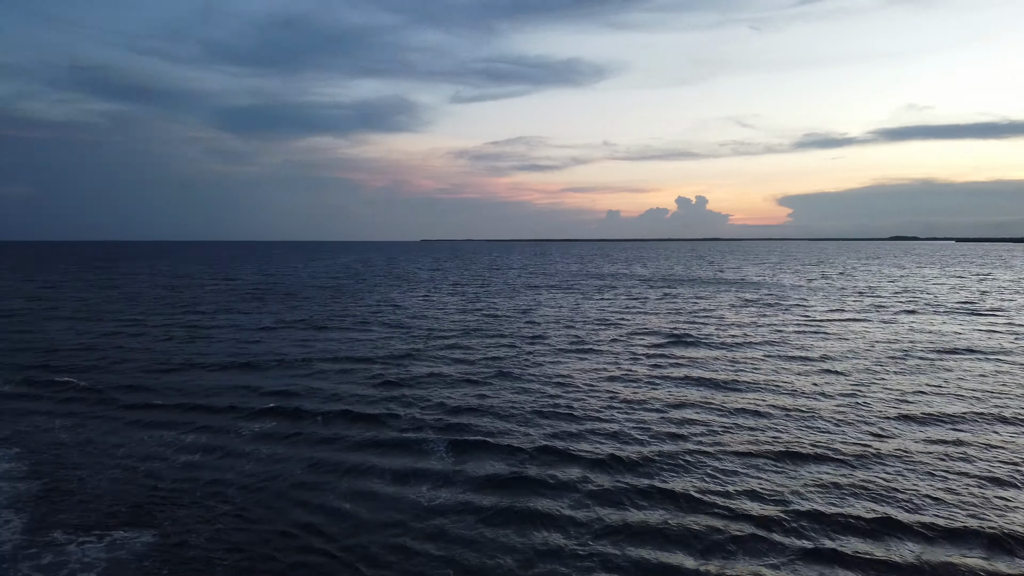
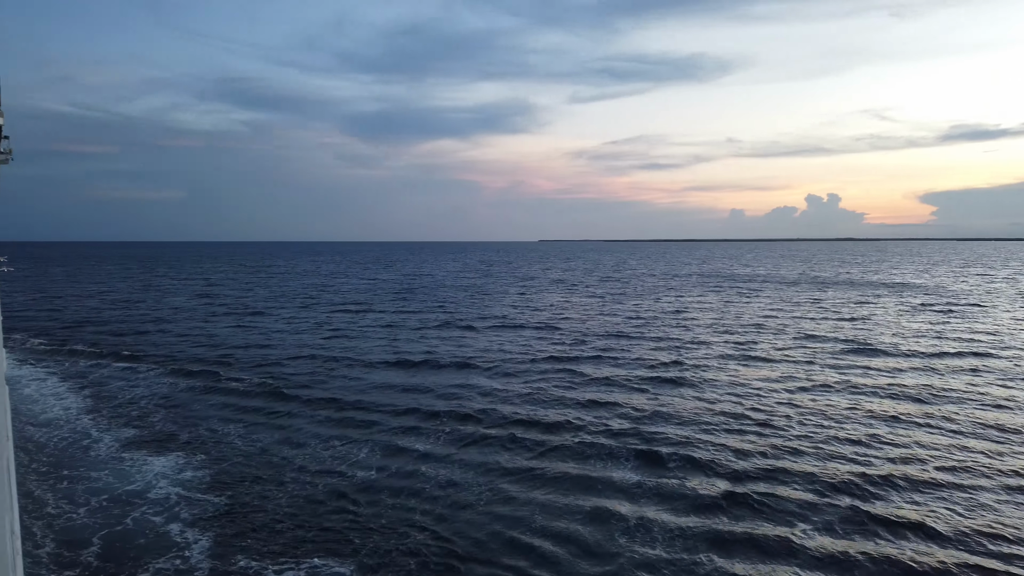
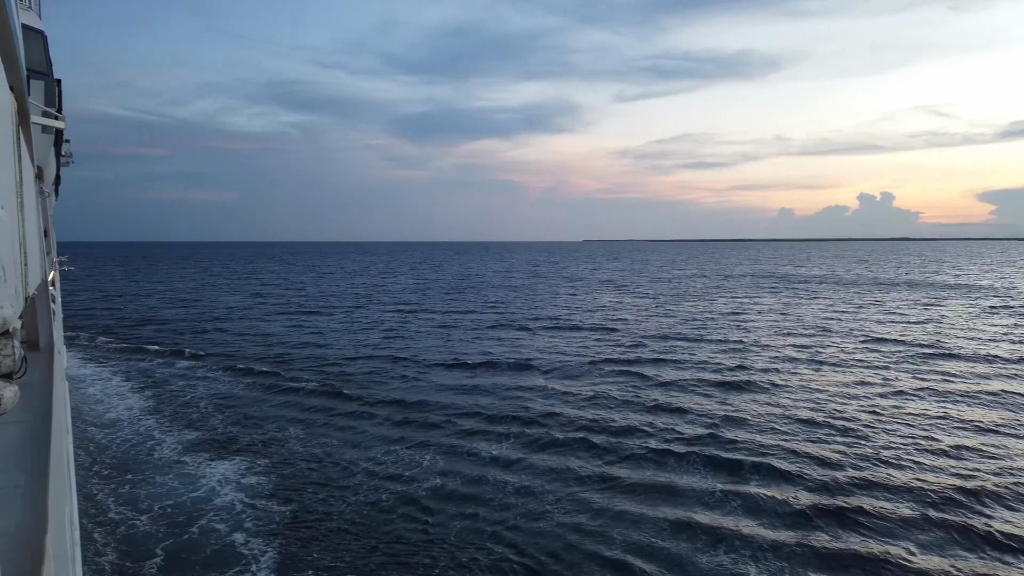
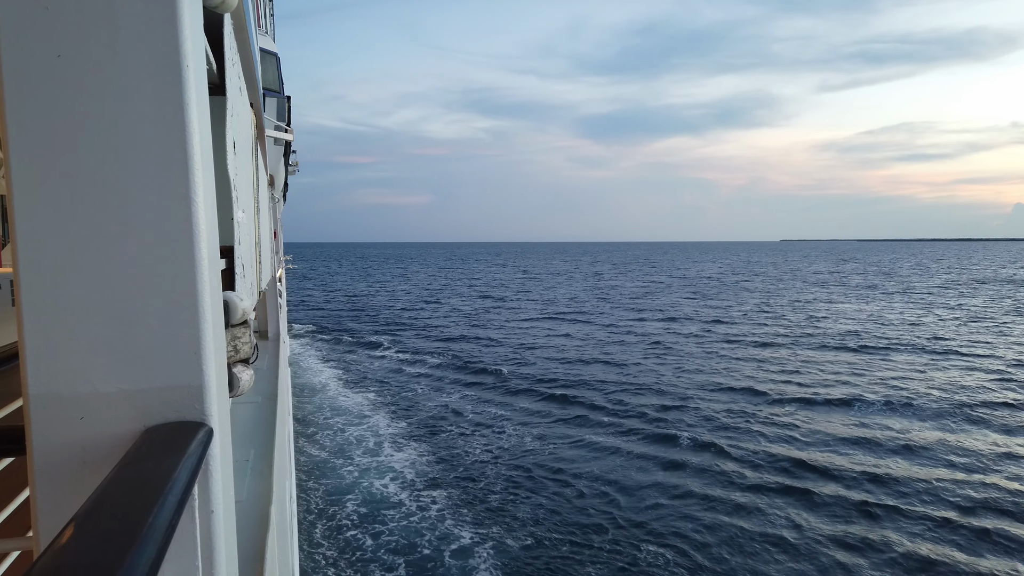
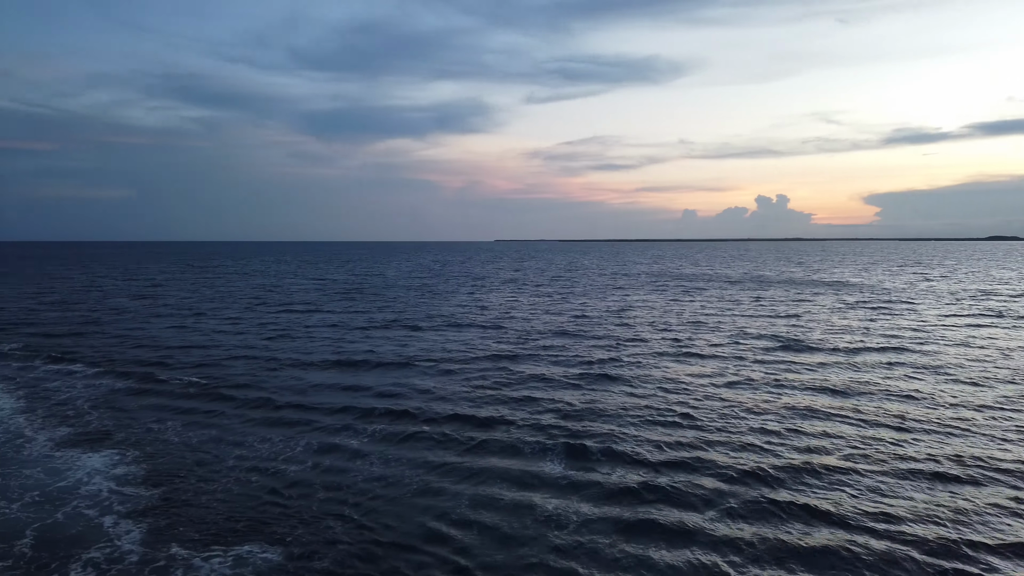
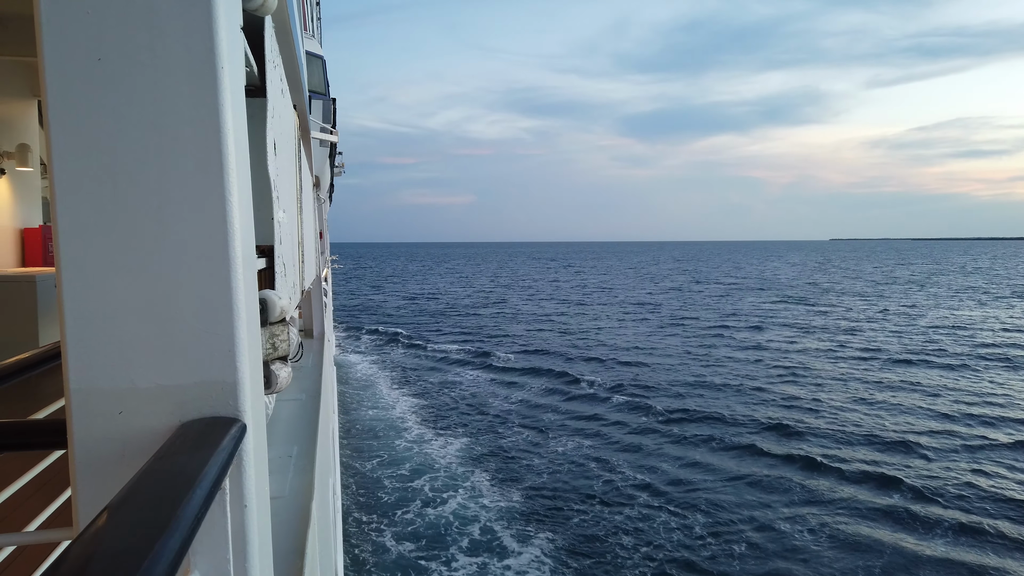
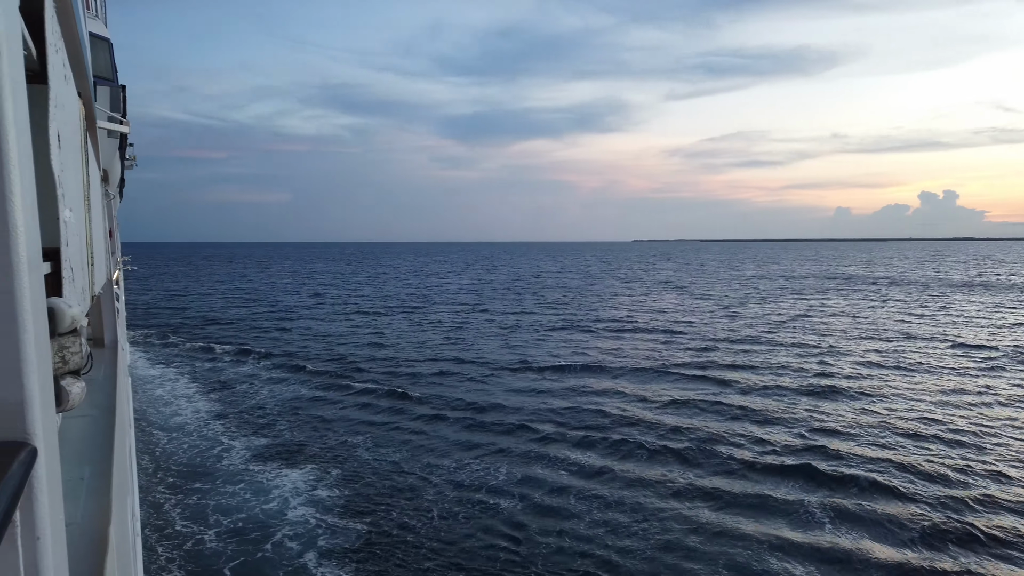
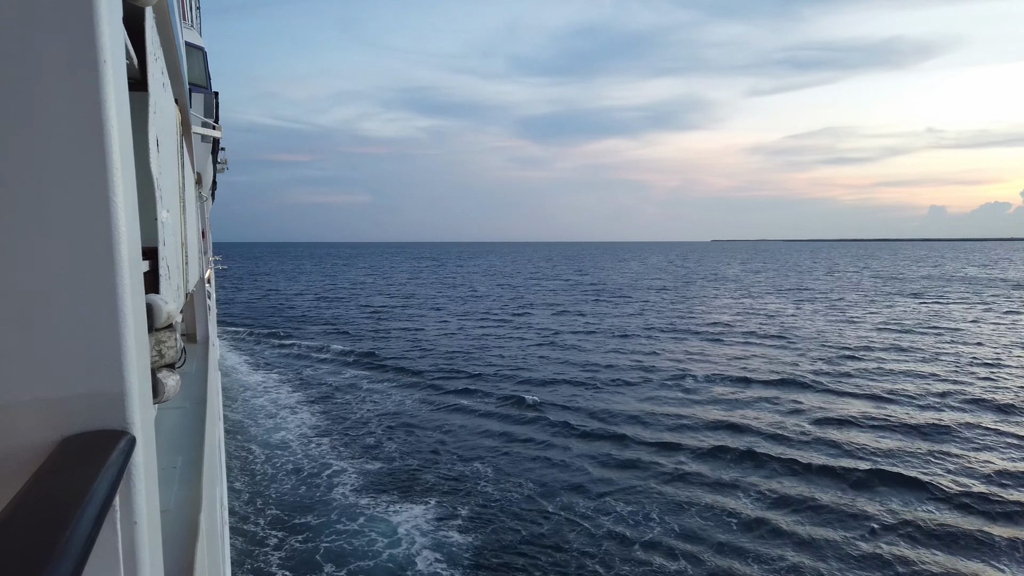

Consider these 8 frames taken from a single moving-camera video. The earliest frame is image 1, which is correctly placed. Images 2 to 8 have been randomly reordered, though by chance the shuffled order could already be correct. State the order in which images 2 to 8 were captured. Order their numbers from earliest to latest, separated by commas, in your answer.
5, 2, 3, 7, 8, 4, 6
